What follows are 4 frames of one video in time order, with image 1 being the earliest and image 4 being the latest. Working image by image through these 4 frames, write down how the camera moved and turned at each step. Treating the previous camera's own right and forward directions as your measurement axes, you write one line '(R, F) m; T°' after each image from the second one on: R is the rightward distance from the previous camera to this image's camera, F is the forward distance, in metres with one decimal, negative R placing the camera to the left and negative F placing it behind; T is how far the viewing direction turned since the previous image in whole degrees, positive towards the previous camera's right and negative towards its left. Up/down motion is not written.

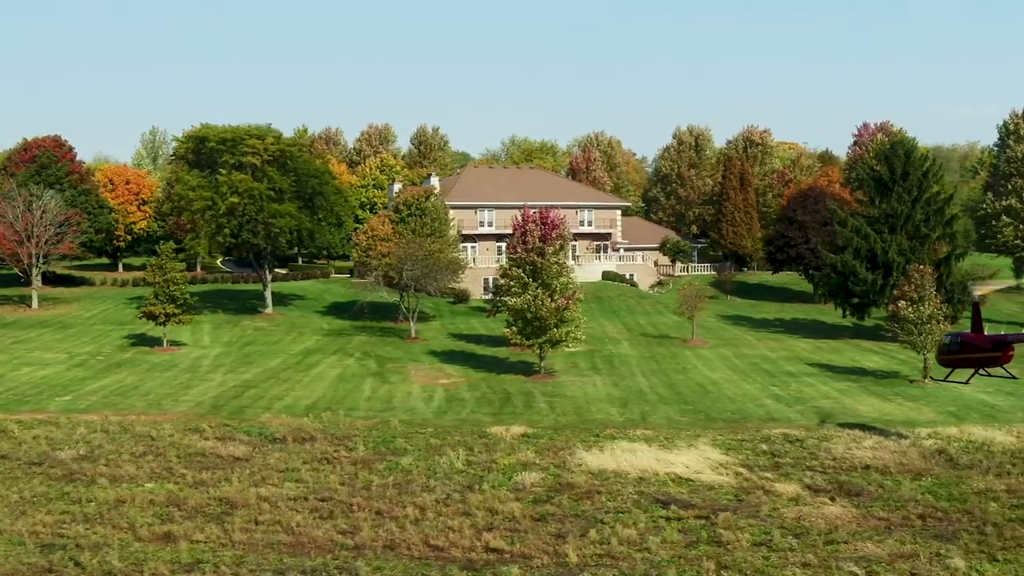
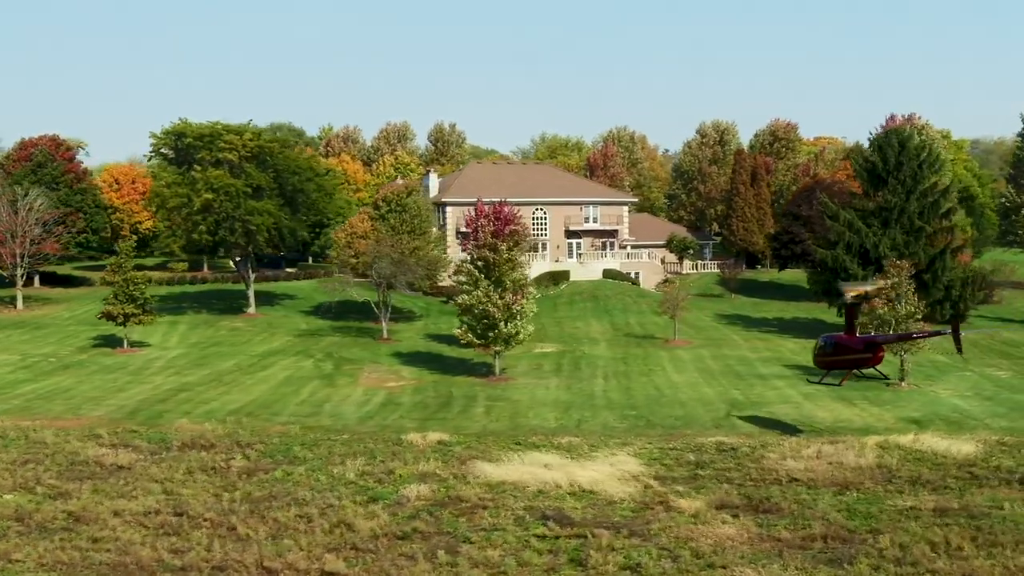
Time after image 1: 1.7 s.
(+3.7, +1.8) m; -2°
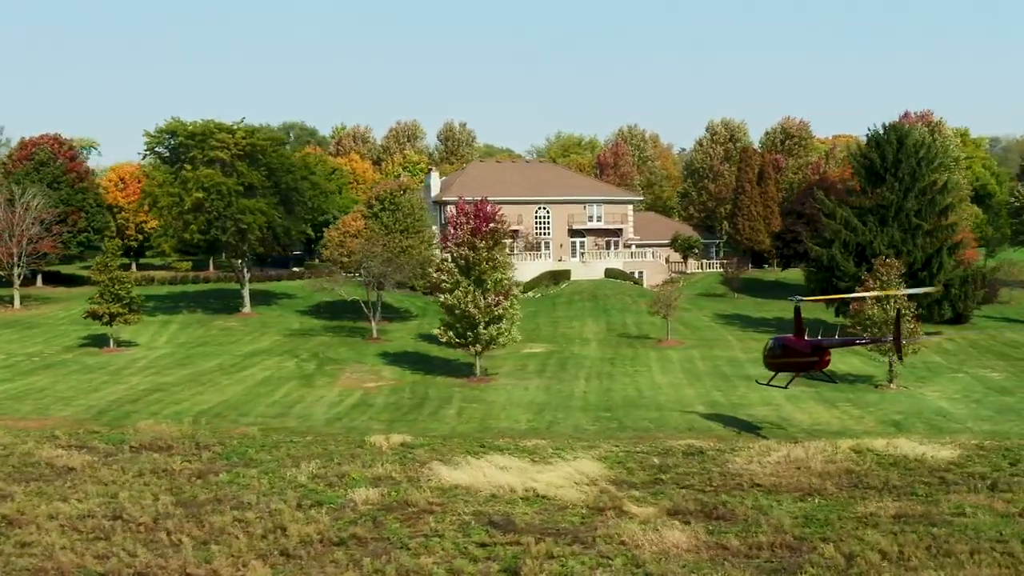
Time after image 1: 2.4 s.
(+1.6, +0.6) m; -1°
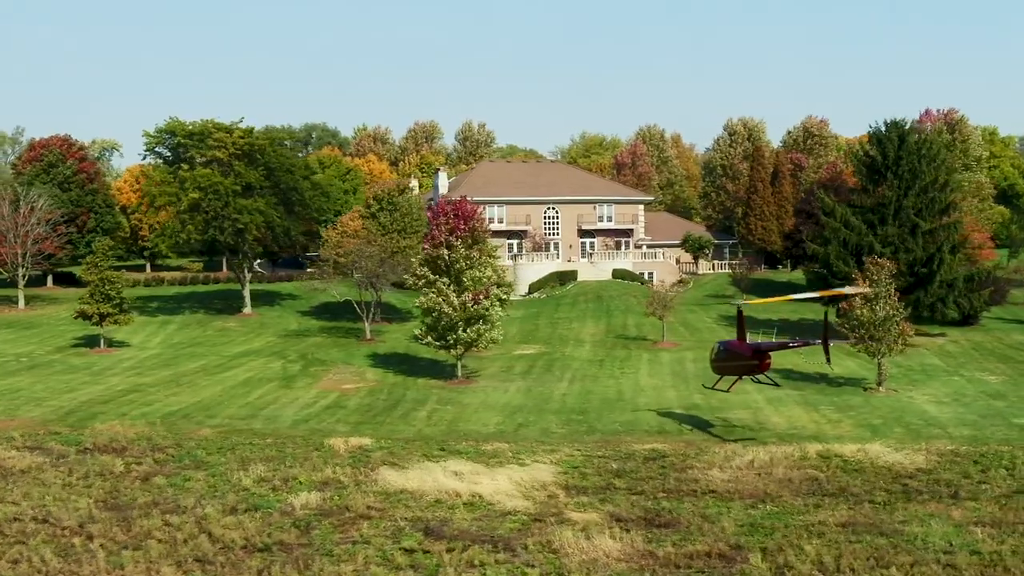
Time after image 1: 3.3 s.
(+2.0, +0.6) m; -2°
